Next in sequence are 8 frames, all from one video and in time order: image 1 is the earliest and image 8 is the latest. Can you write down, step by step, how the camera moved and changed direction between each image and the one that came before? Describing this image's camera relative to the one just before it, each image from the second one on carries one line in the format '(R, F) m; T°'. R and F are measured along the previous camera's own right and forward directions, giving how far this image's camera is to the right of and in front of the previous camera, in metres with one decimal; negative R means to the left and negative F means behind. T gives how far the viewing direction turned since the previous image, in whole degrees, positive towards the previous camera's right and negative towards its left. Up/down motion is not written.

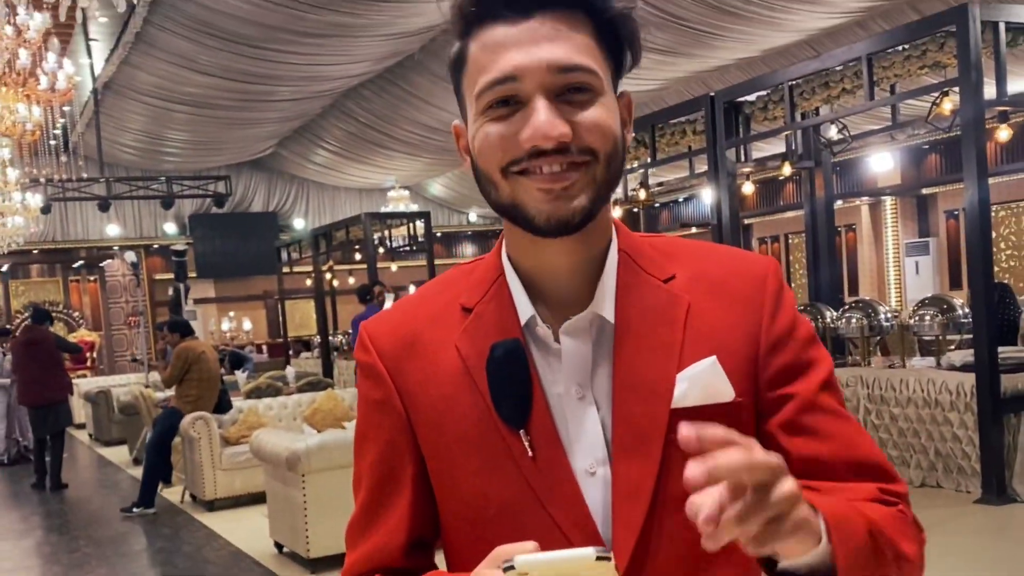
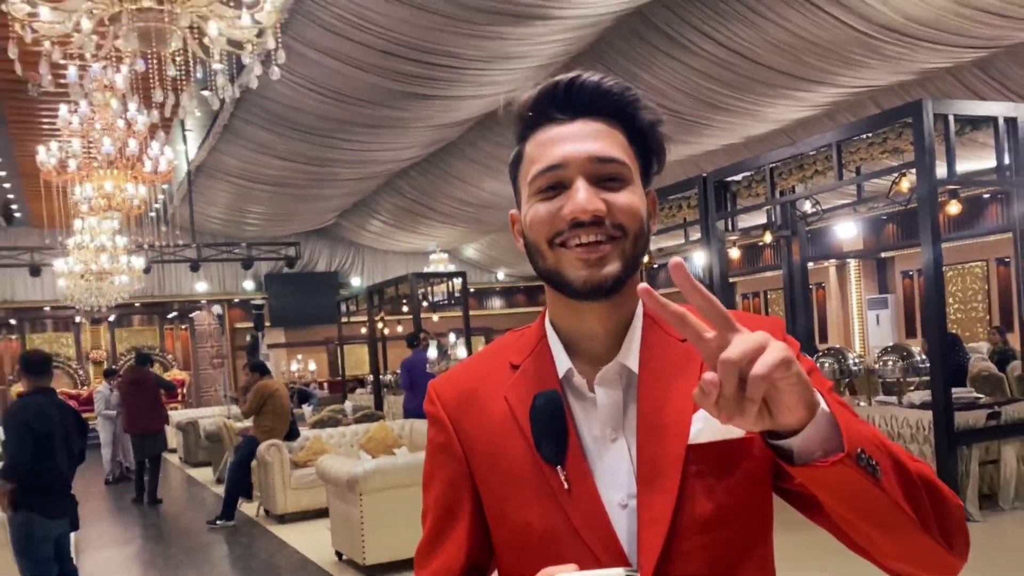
(+0.2, -0.9) m; -3°
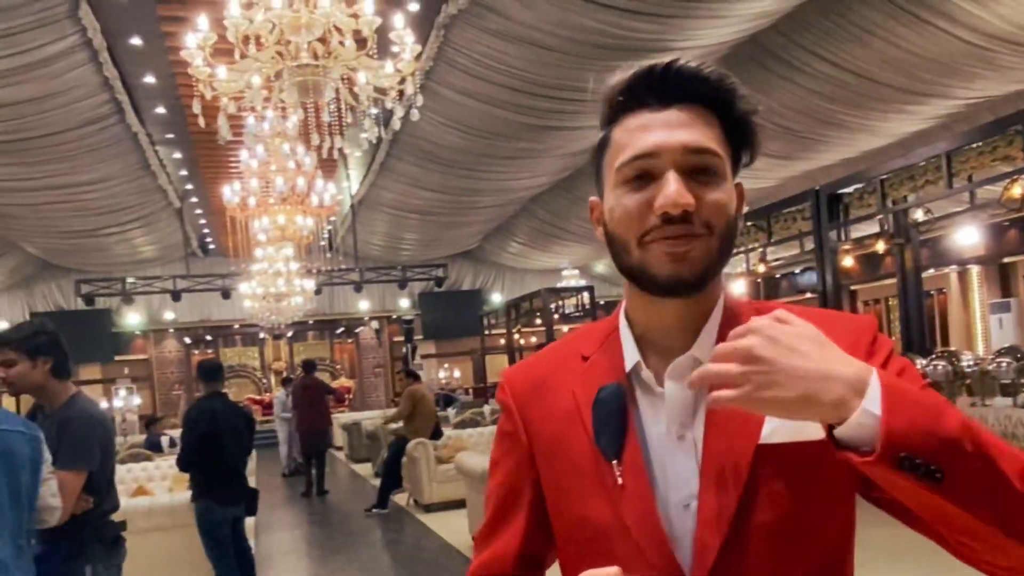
(+0.2, -0.5) m; -10°
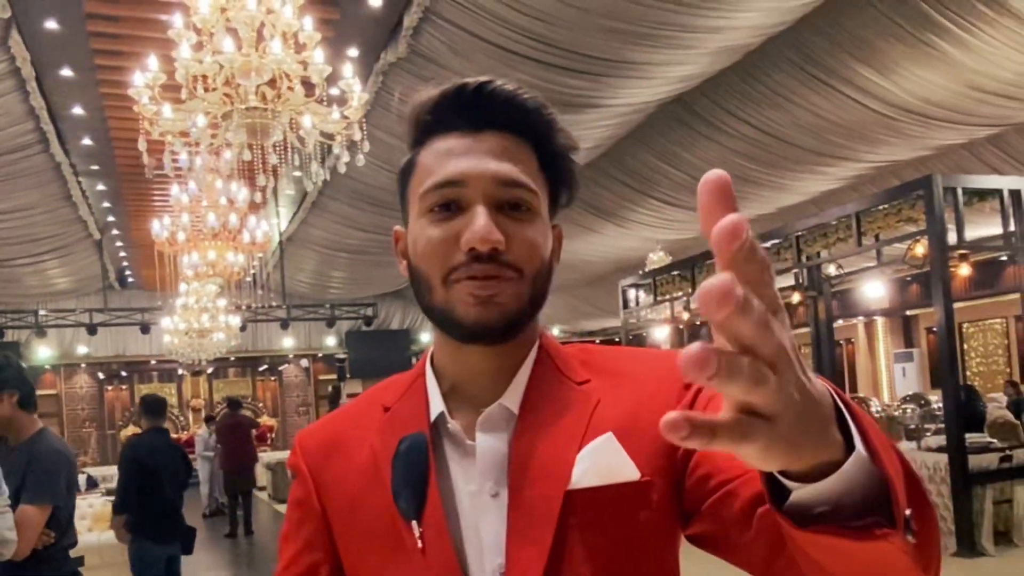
(-0.2, -0.1) m; +6°
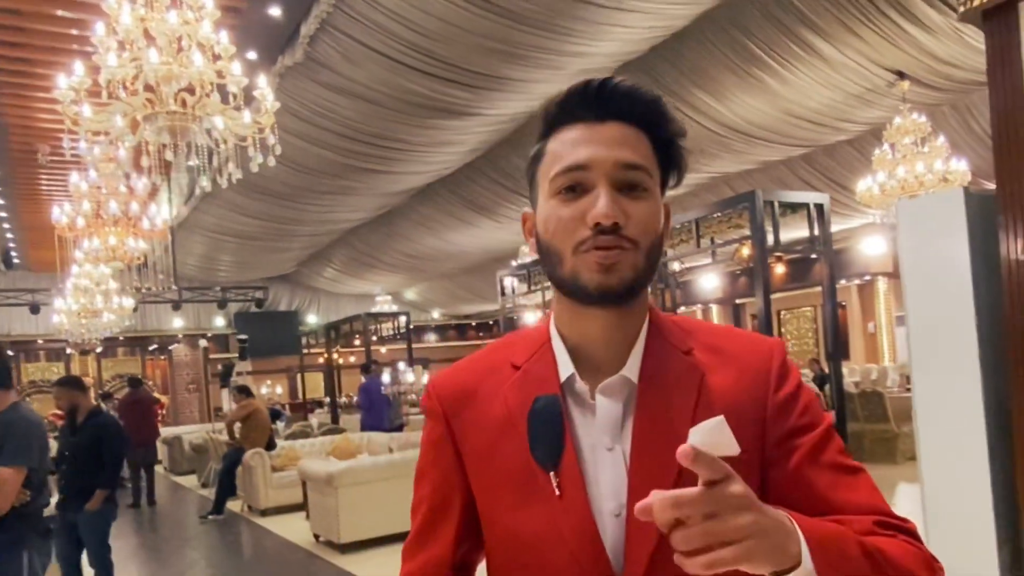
(-0.3, -0.7) m; +10°
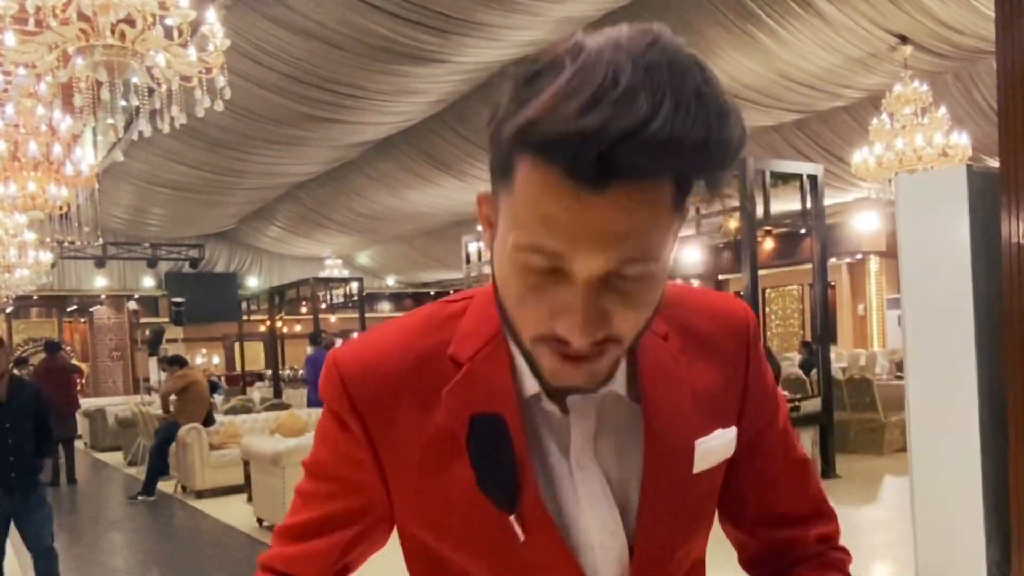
(-0.2, +0.6) m; +4°
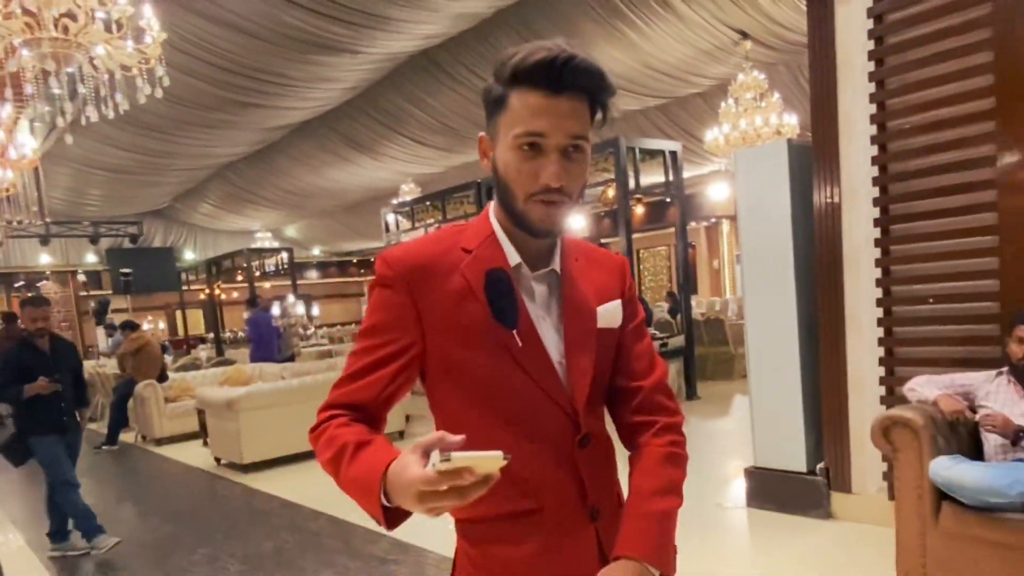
(0.0, -1.0) m; +6°
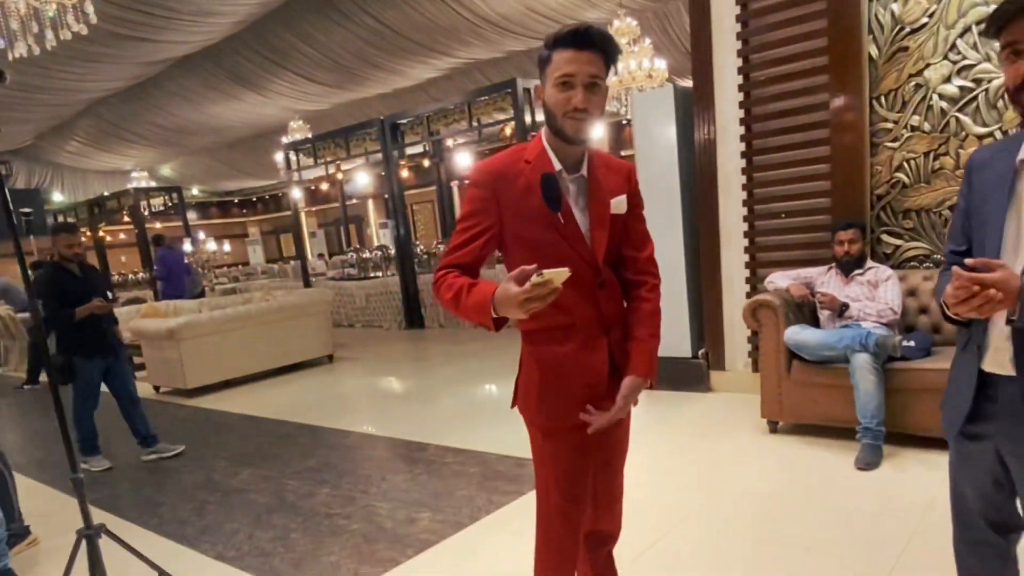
(-1.5, -0.6) m; +17°
